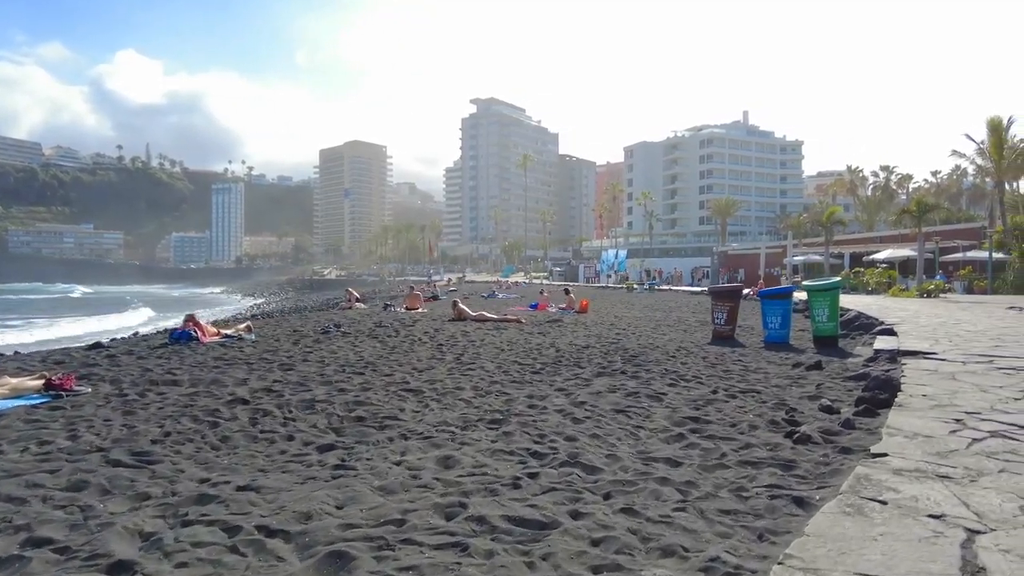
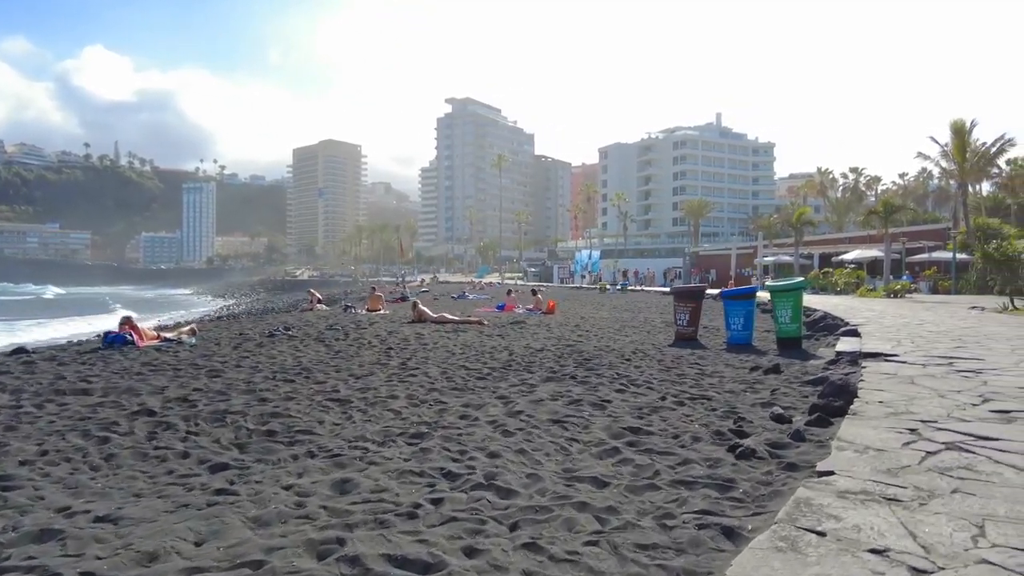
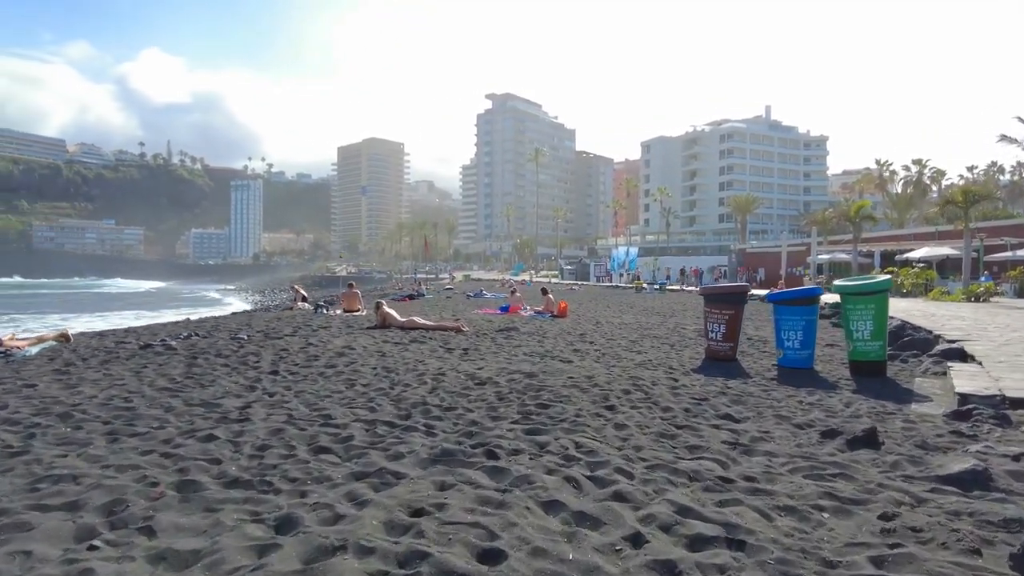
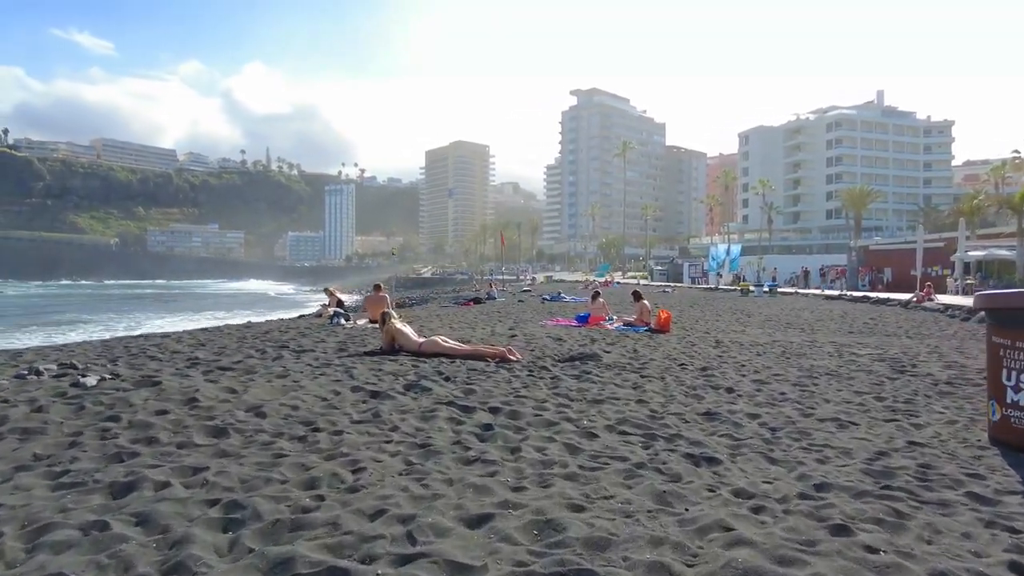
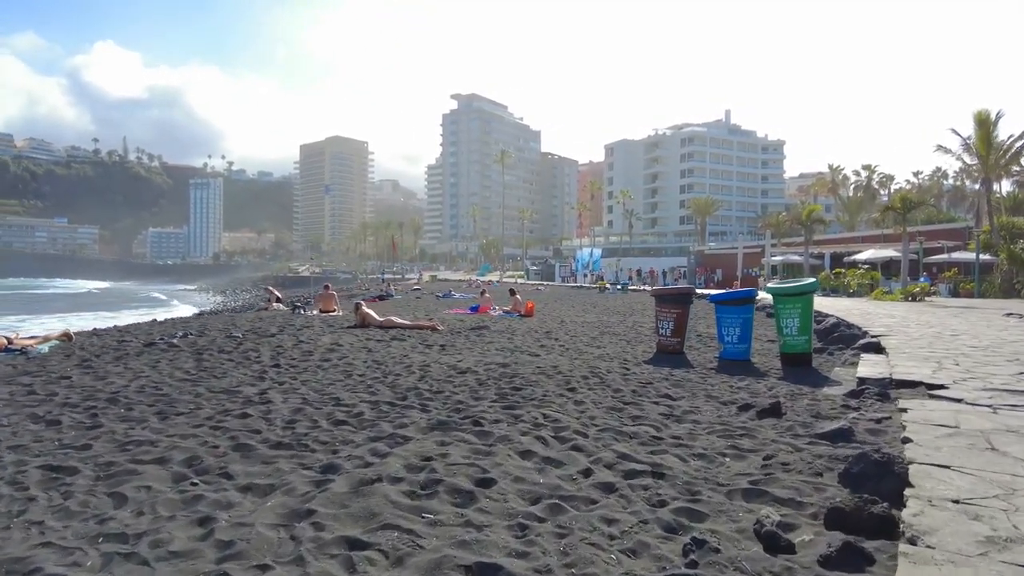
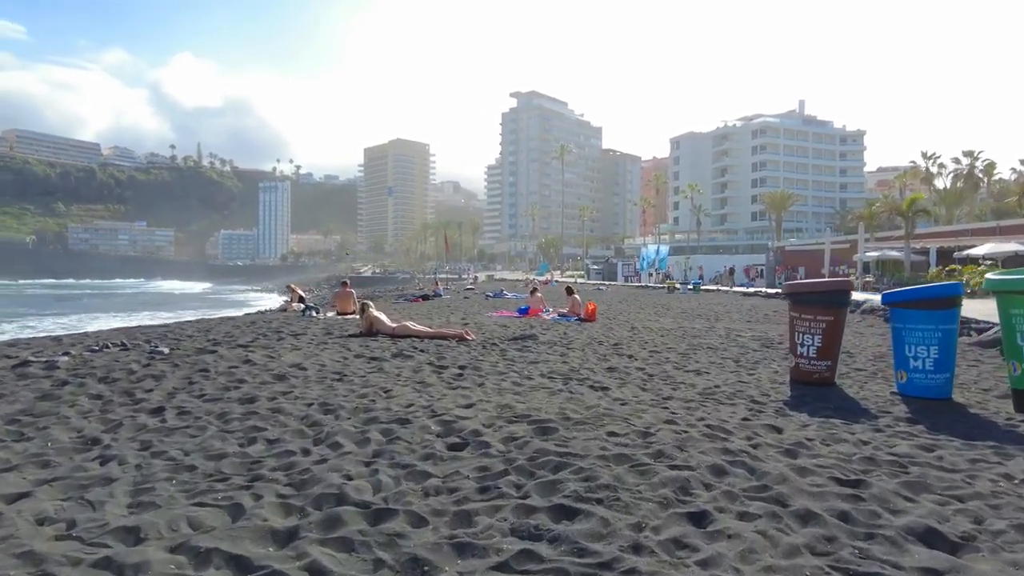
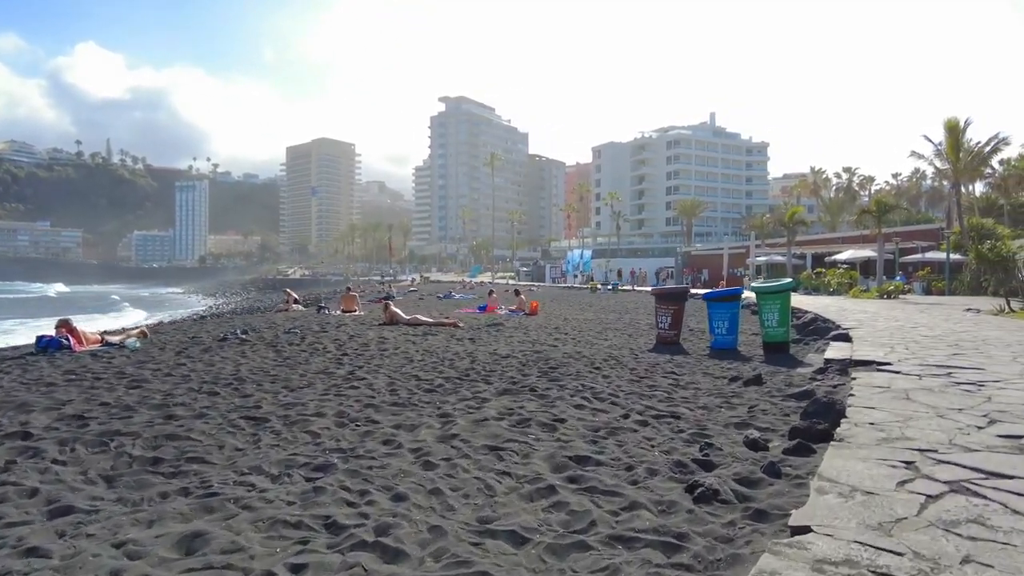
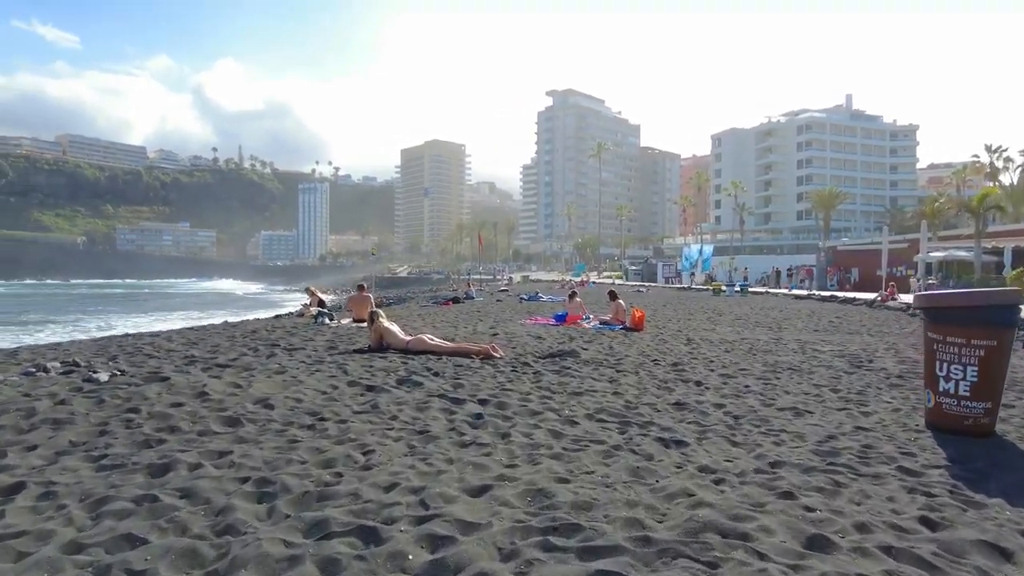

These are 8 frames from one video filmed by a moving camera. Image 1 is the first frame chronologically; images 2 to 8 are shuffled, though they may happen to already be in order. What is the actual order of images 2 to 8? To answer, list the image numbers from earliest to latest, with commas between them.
2, 7, 5, 3, 6, 8, 4
